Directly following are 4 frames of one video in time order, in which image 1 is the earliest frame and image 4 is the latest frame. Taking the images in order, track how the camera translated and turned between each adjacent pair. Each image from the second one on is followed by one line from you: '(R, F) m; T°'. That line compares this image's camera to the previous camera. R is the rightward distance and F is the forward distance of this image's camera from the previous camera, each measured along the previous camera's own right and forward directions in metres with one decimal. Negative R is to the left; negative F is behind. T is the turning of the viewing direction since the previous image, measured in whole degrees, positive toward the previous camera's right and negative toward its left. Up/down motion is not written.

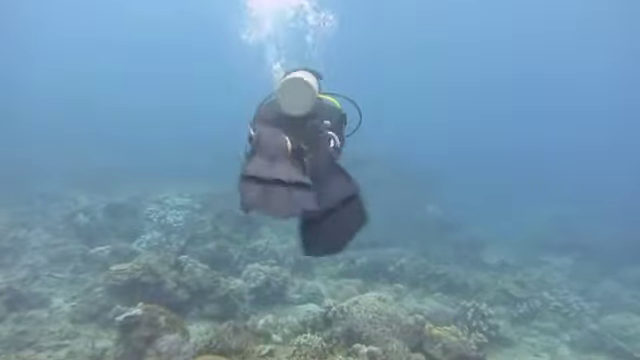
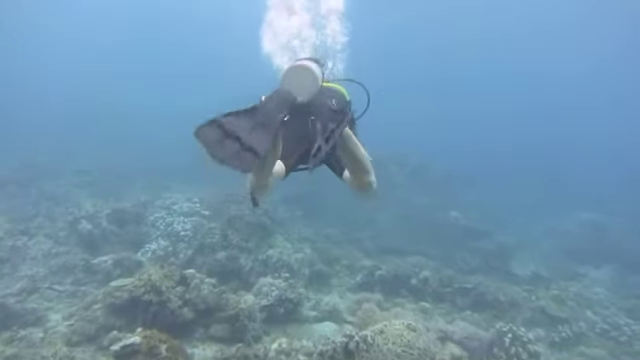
(-0.1, +1.0) m; -2°
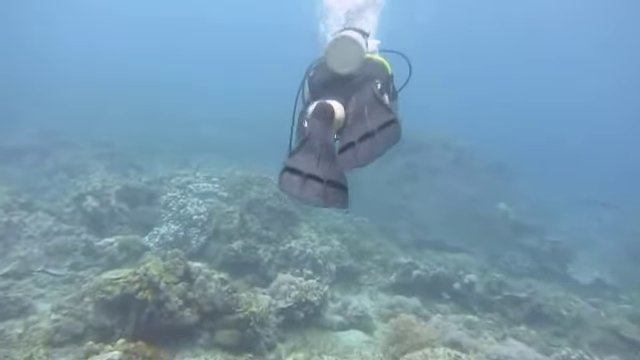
(0.0, +1.6) m; -5°
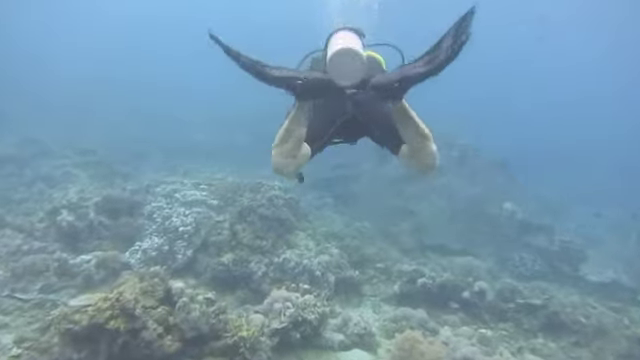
(+0.1, +0.8) m; 0°
